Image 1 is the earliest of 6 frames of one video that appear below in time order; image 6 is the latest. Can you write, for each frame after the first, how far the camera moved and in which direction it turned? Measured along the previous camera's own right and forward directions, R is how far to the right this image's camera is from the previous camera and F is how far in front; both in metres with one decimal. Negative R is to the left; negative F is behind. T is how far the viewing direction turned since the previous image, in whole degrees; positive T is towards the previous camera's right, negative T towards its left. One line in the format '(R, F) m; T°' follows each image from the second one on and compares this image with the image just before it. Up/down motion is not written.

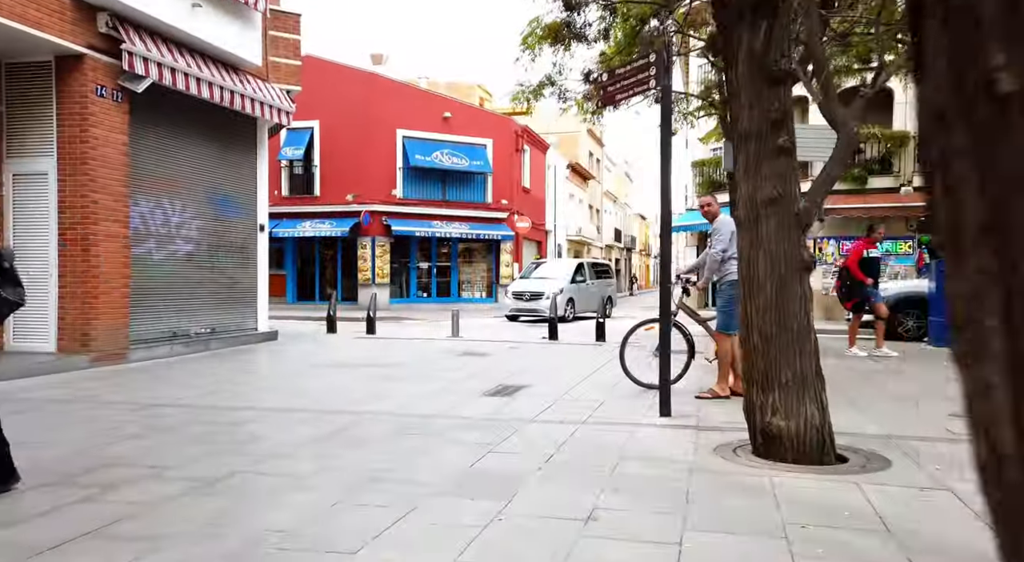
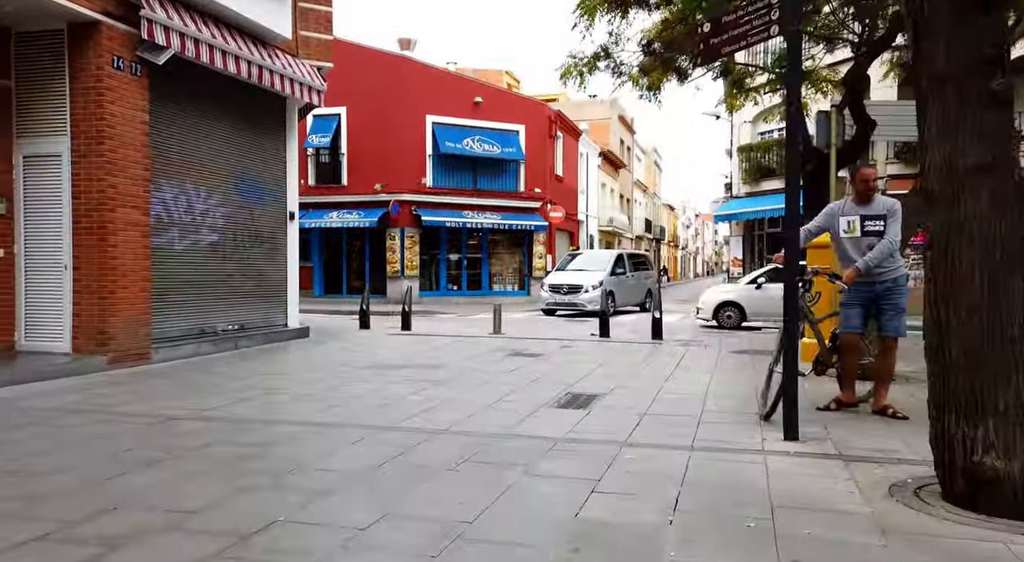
(-0.5, +1.0) m; -2°
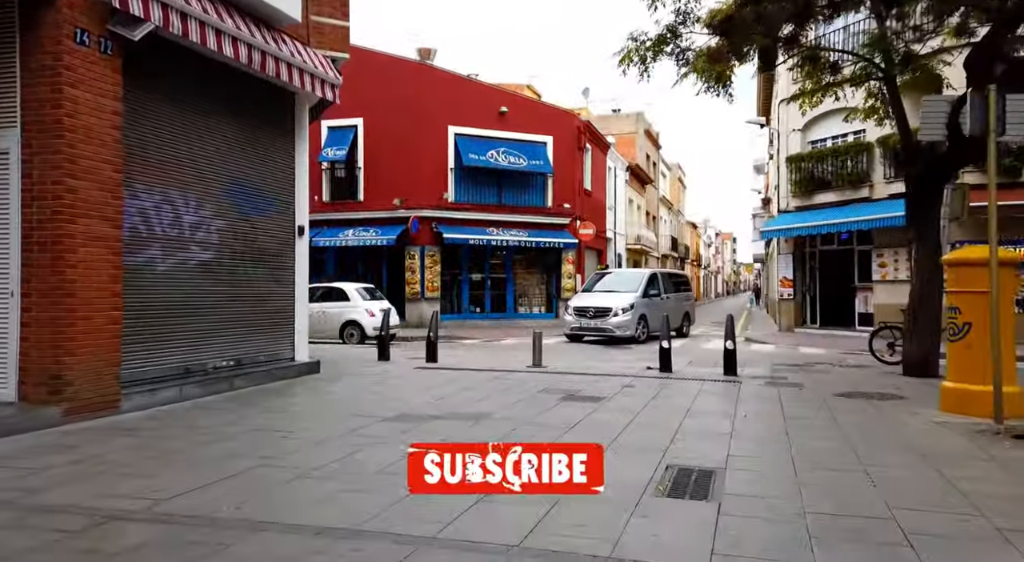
(-0.5, +1.9) m; -1°
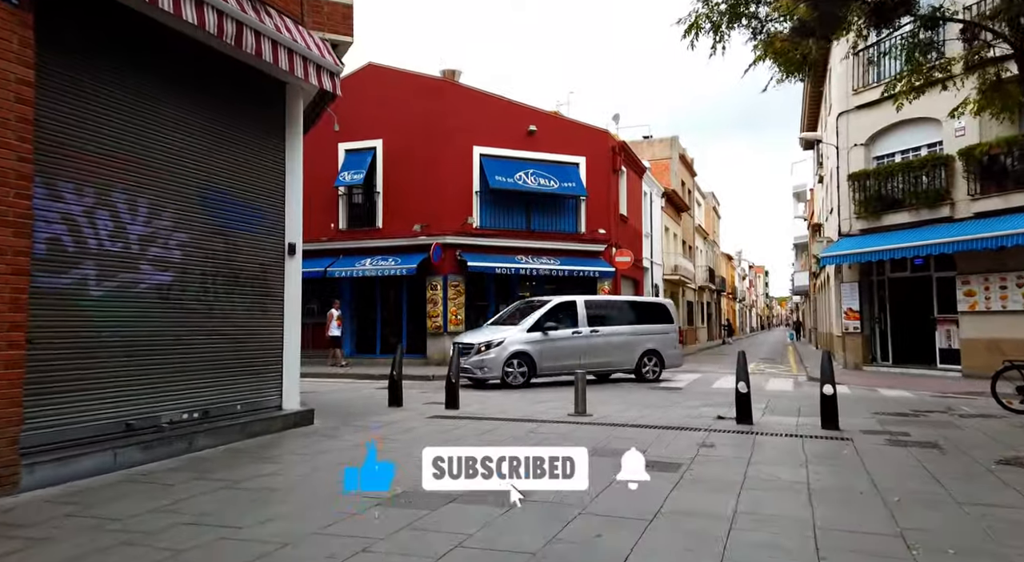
(-0.2, +2.1) m; -2°
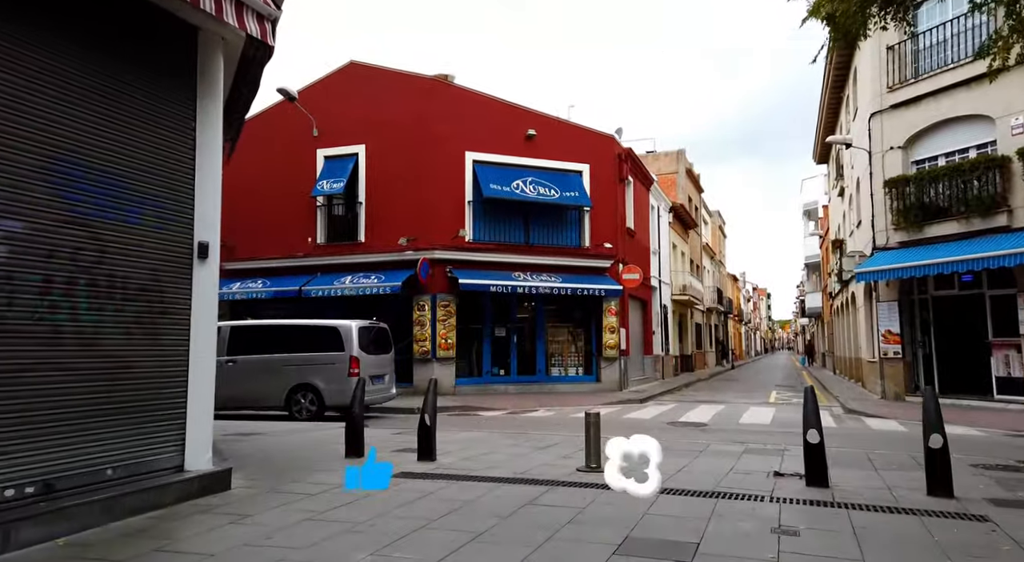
(+0.1, +2.2) m; 0°
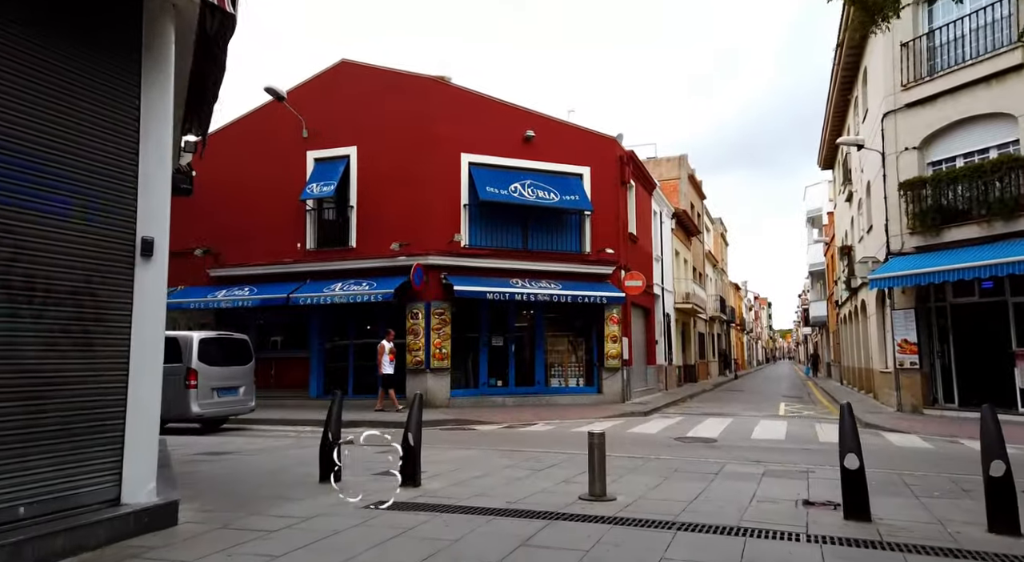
(+0.1, +0.8) m; 0°
